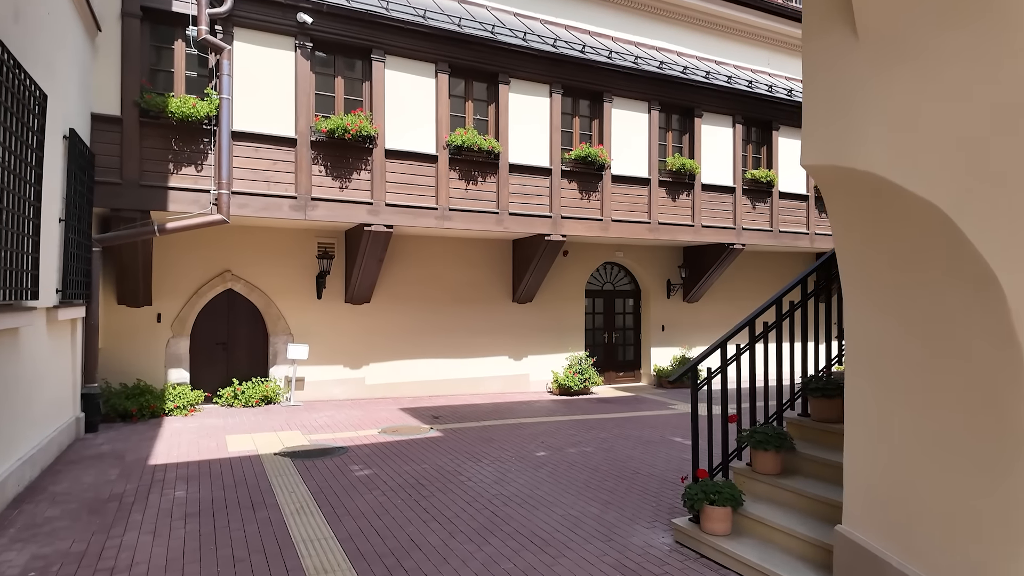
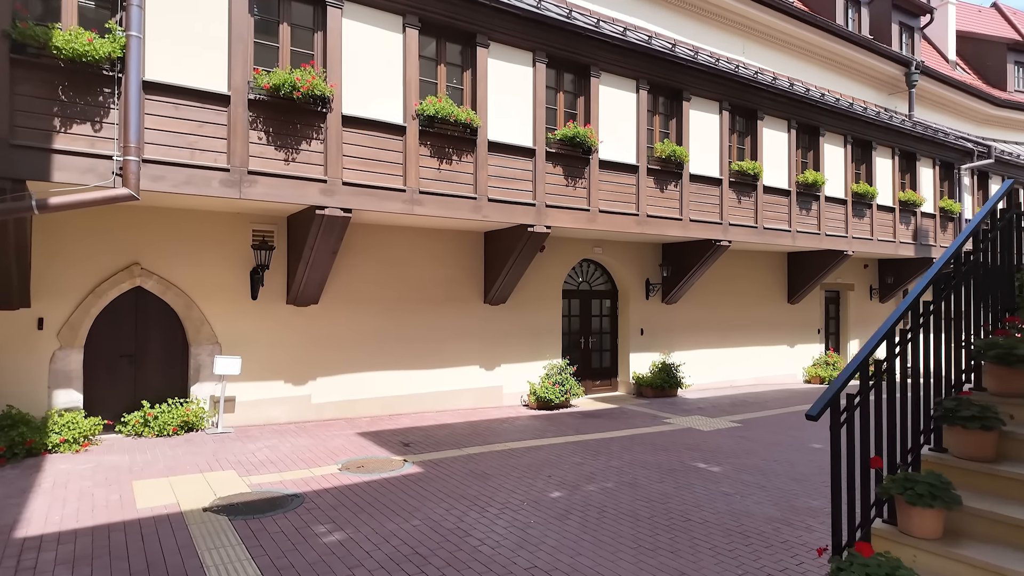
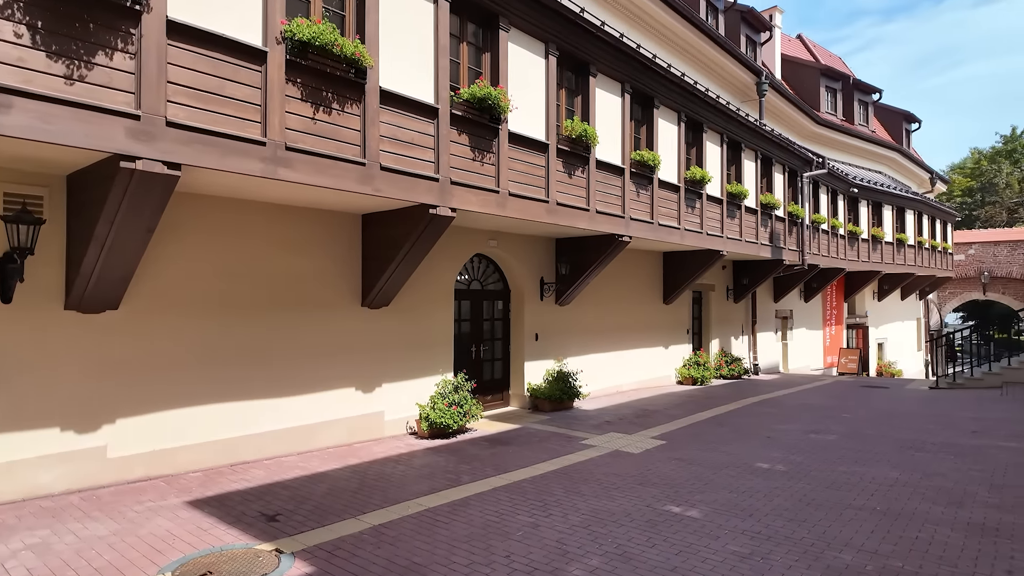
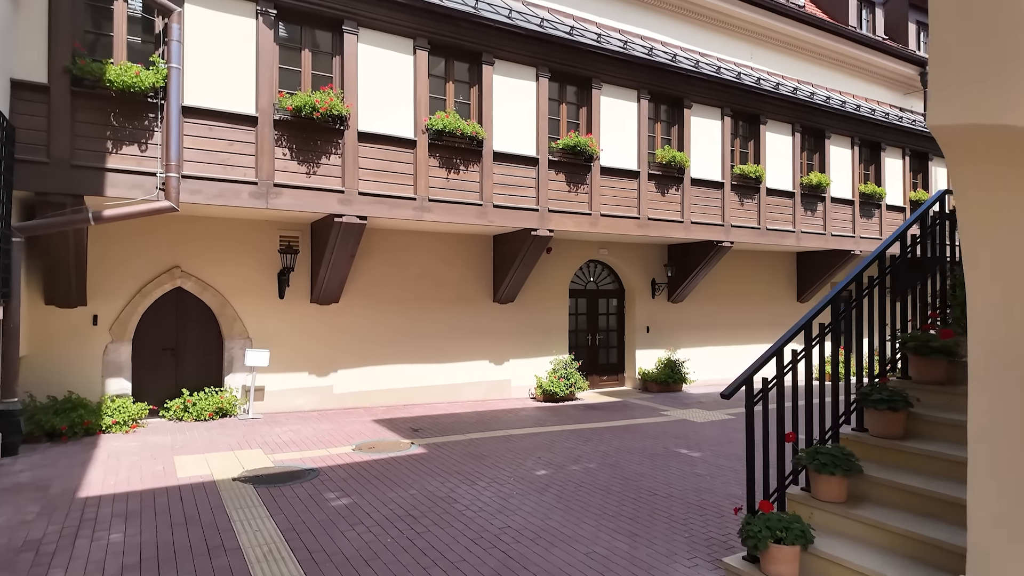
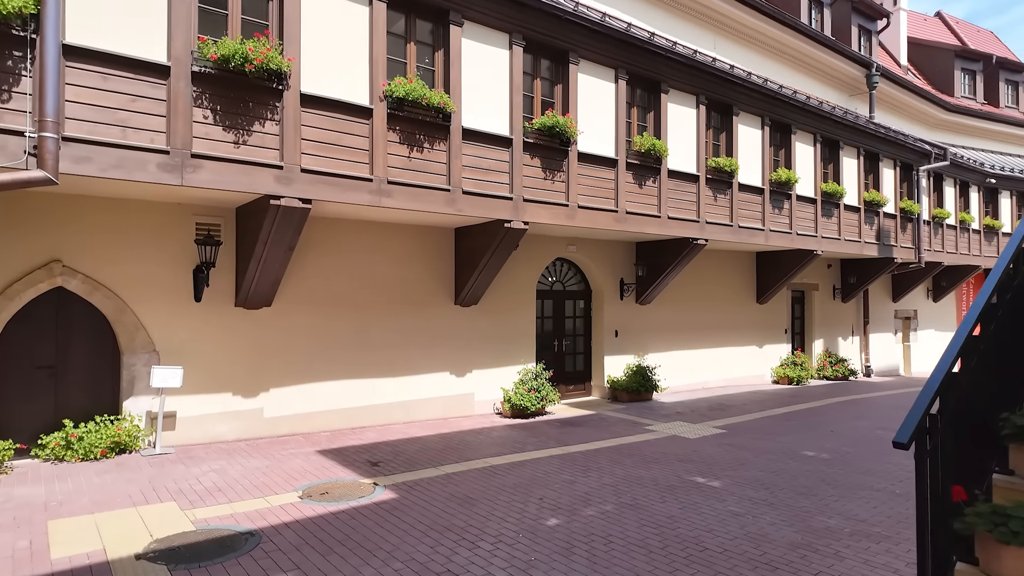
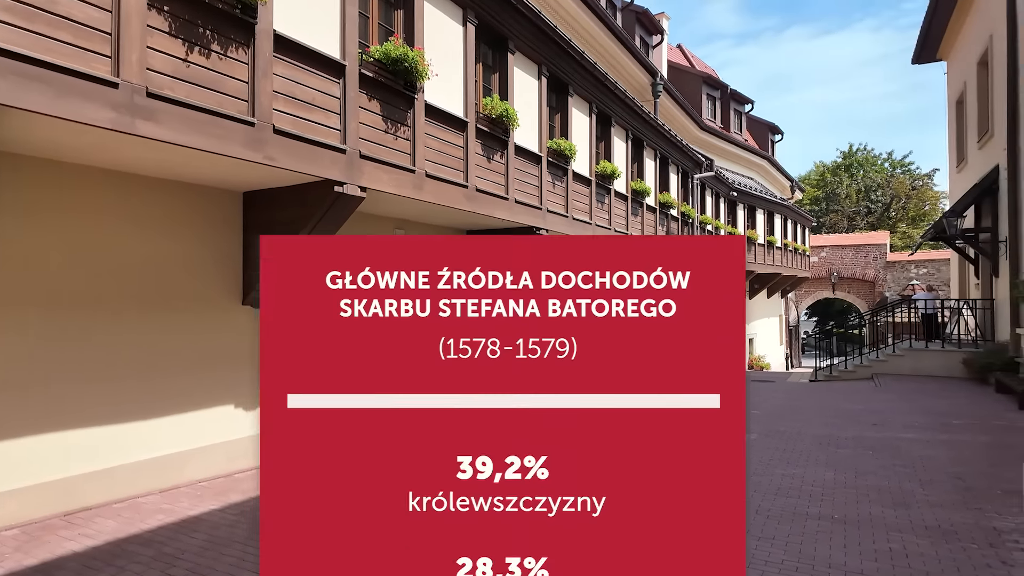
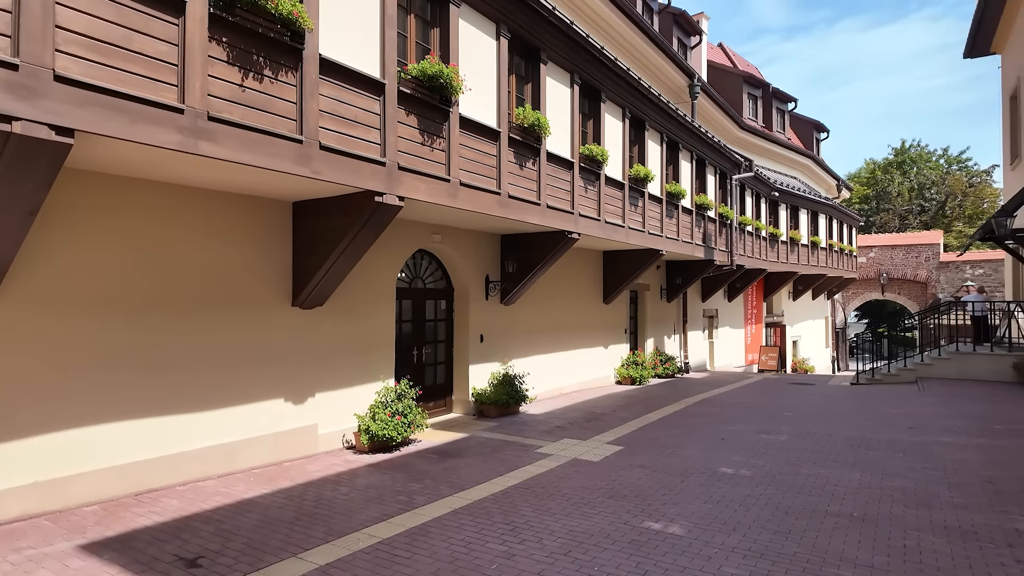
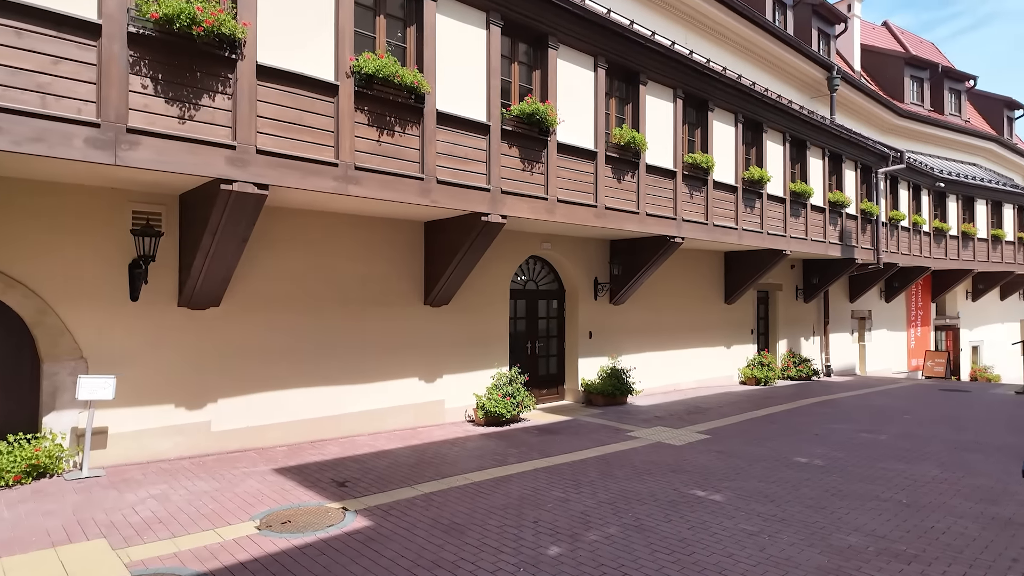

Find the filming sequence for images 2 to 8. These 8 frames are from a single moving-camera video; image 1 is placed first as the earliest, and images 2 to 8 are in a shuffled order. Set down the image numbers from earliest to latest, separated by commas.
4, 2, 5, 8, 3, 7, 6
